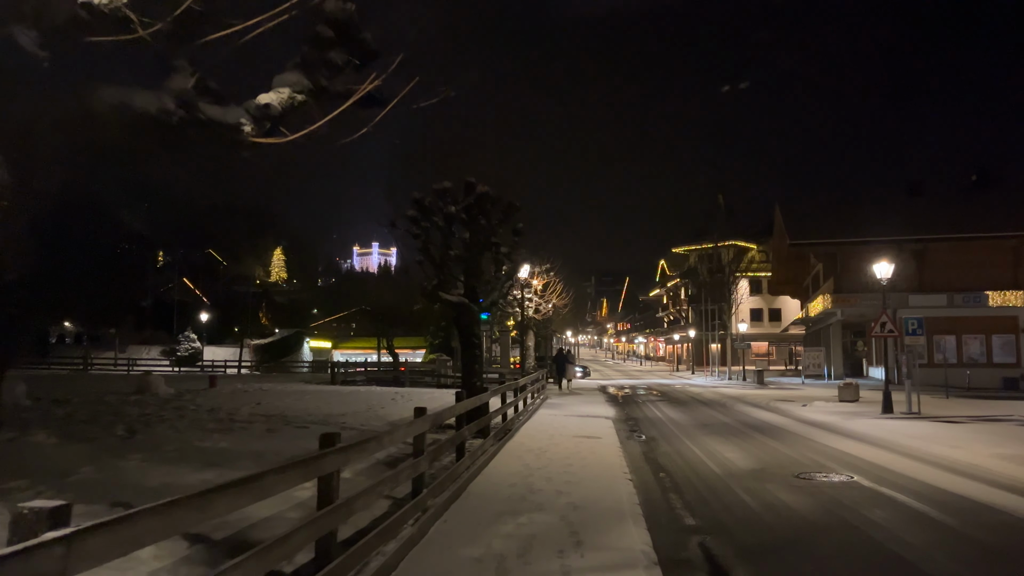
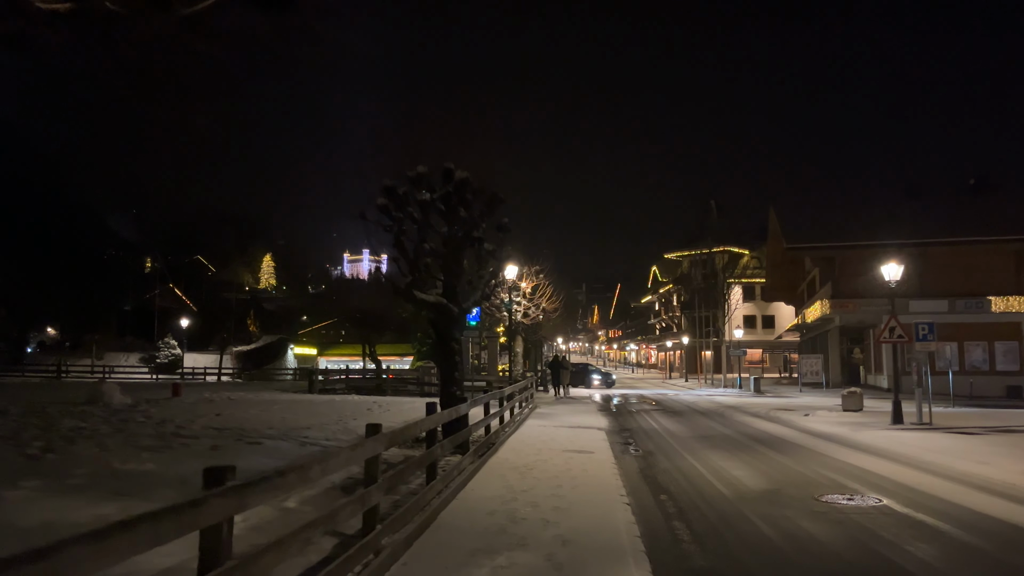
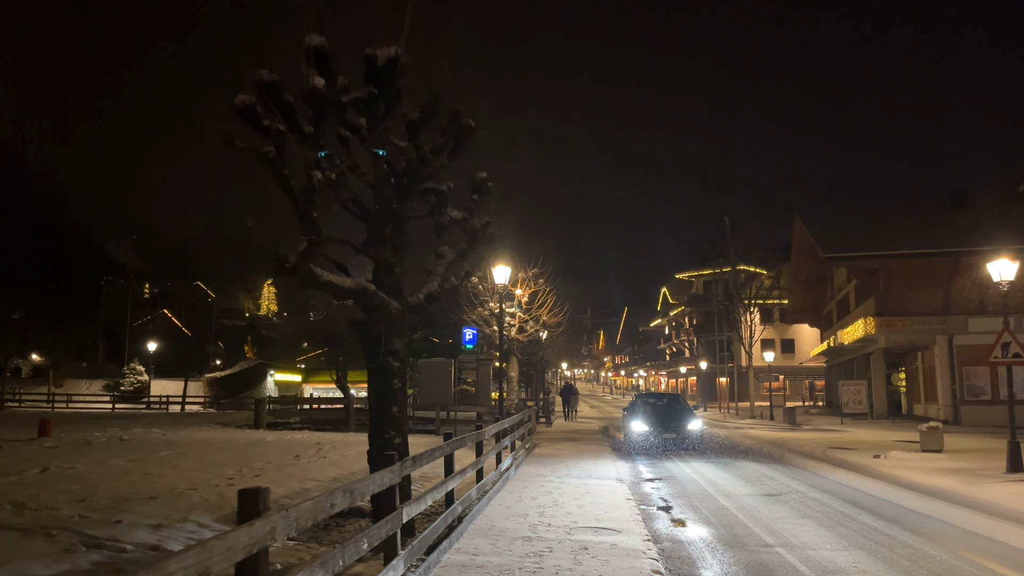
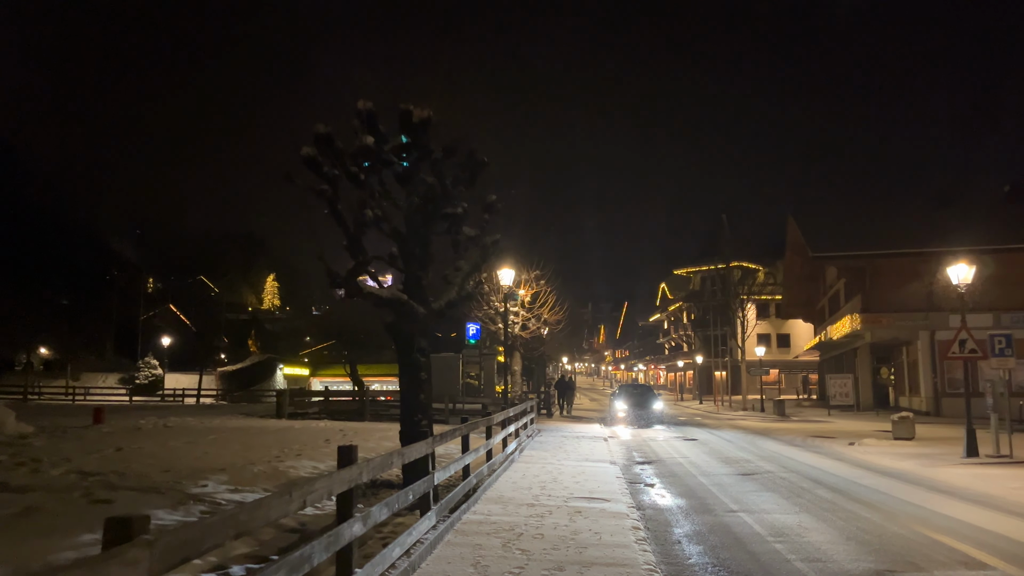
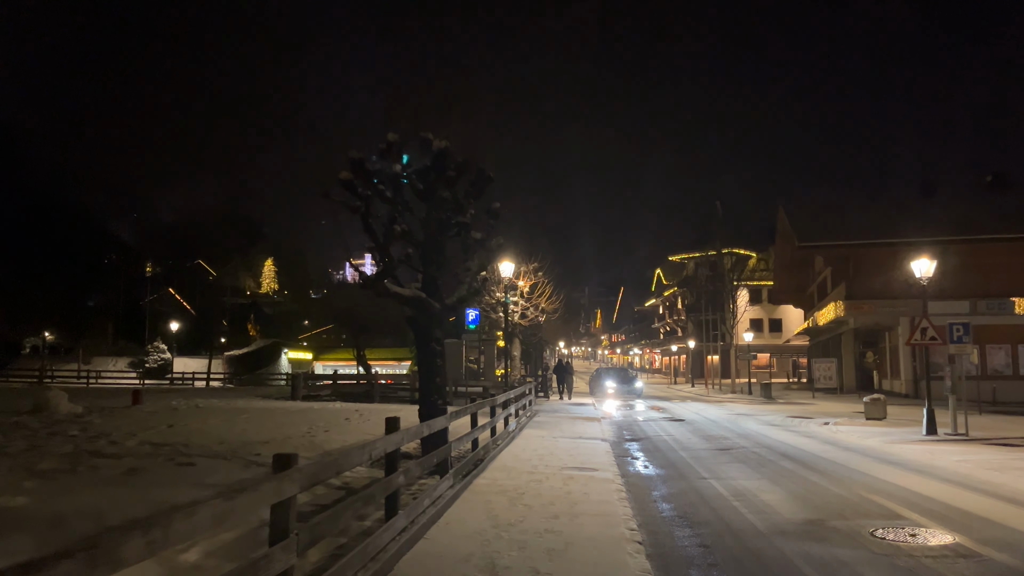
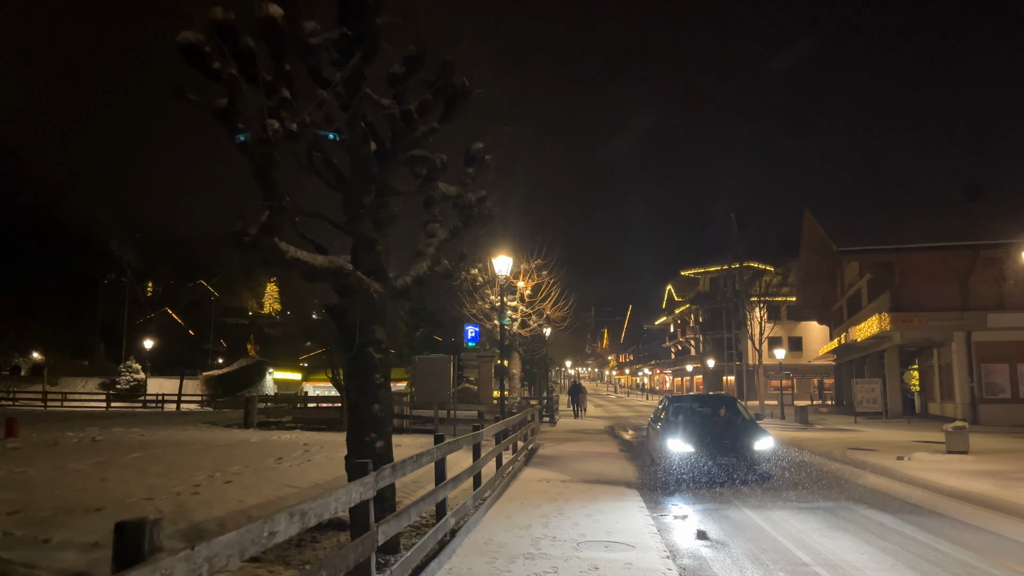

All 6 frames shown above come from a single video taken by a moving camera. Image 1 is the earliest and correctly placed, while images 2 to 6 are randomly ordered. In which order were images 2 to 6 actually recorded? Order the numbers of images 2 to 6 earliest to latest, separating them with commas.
2, 5, 4, 3, 6
